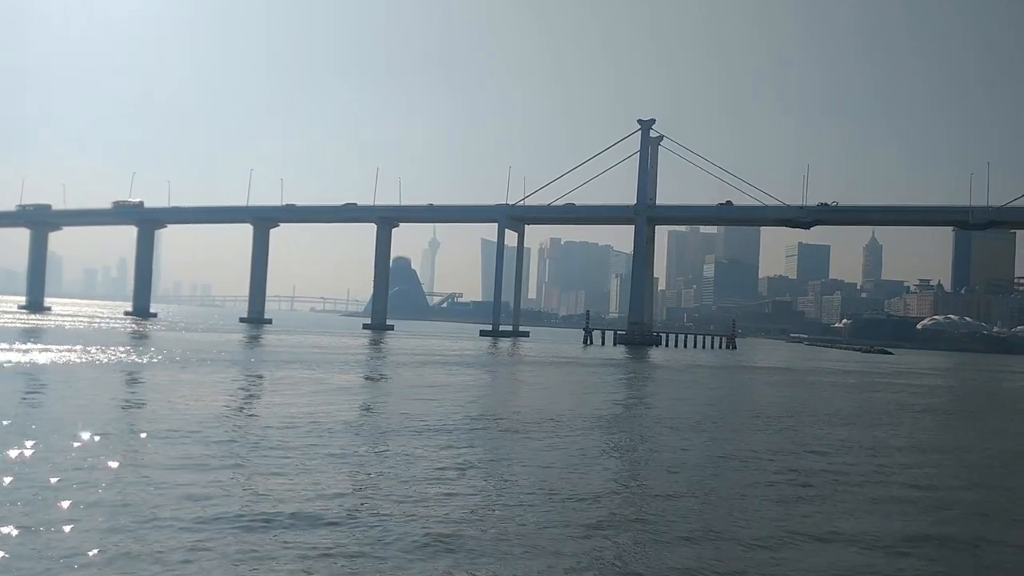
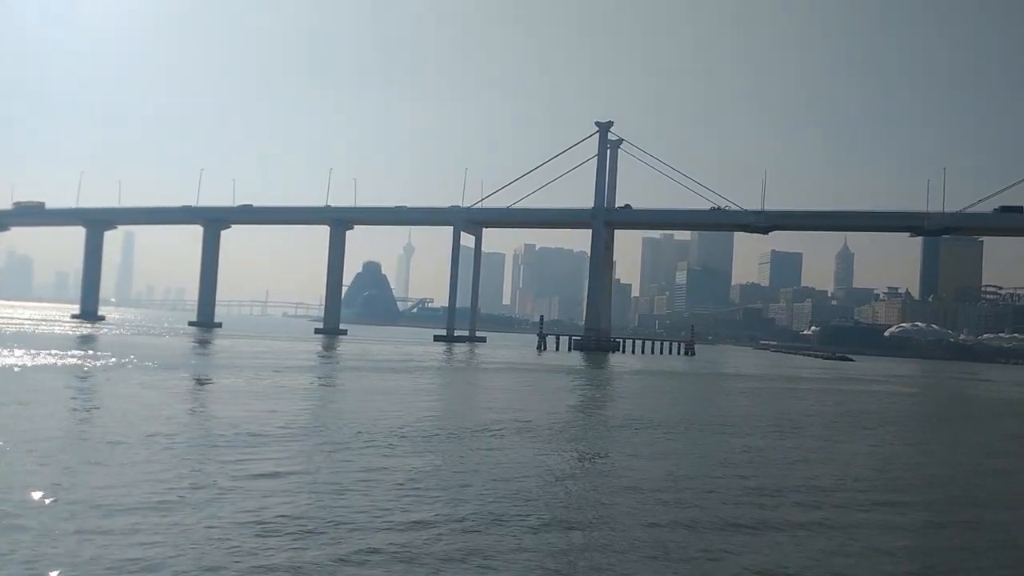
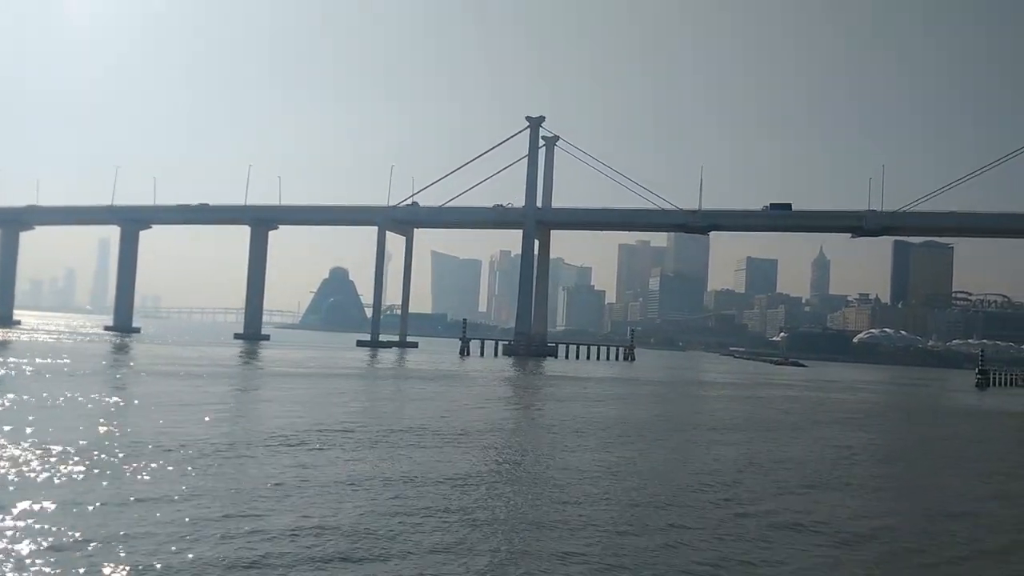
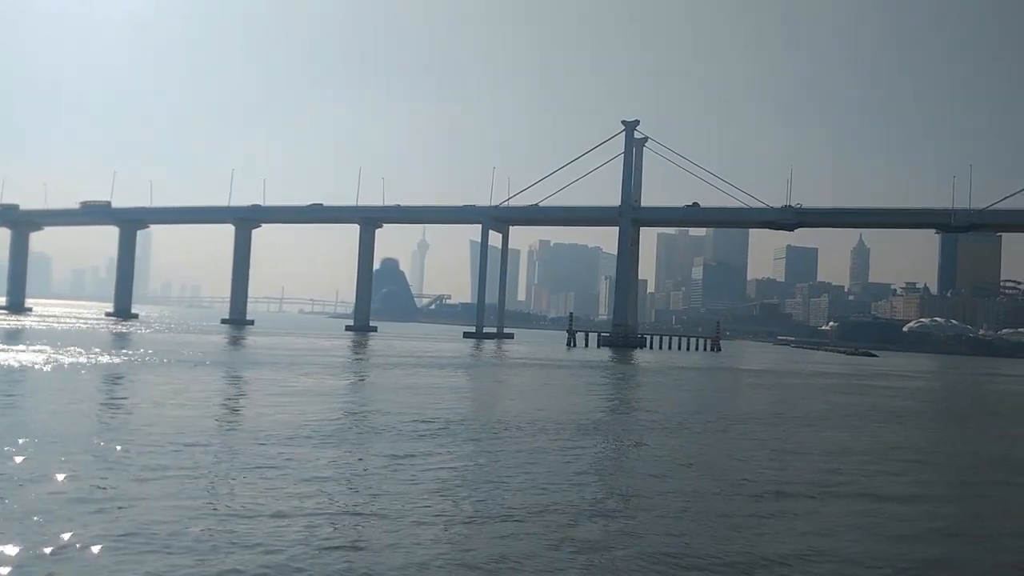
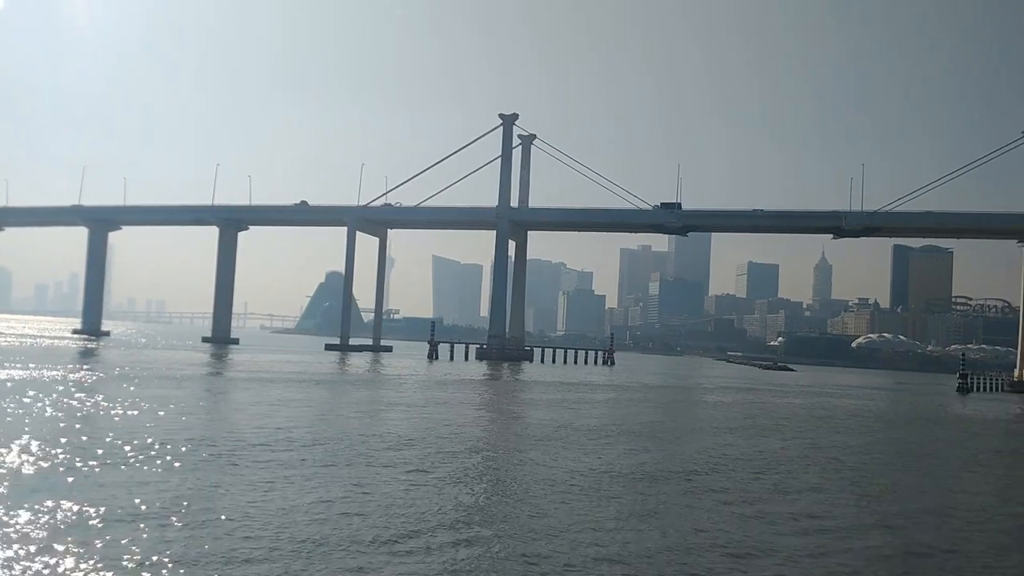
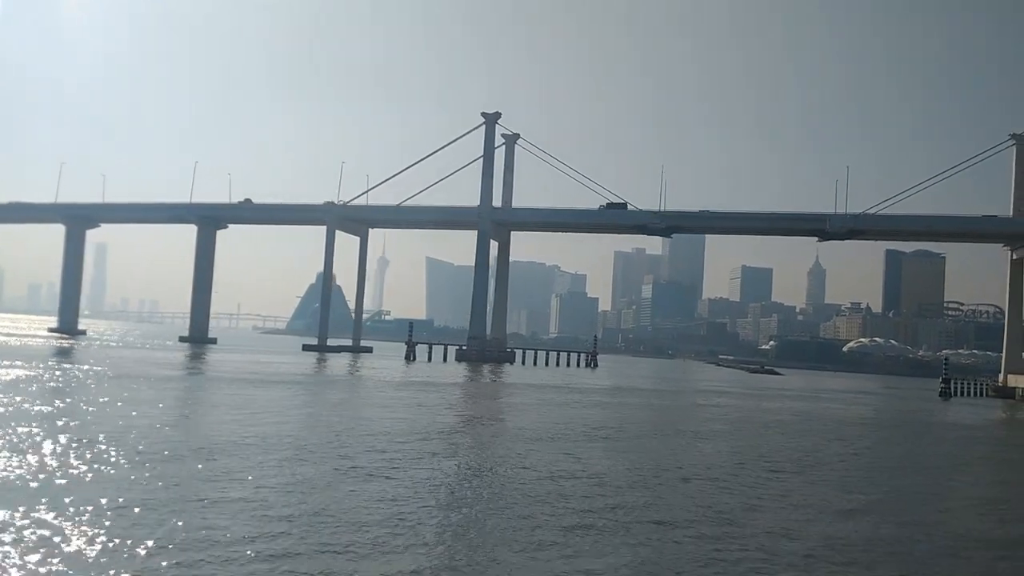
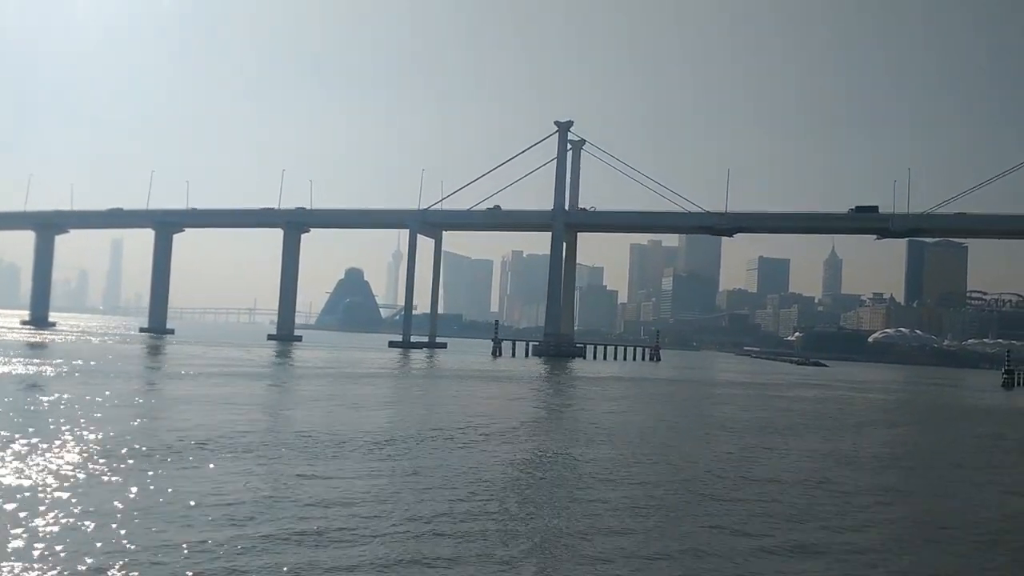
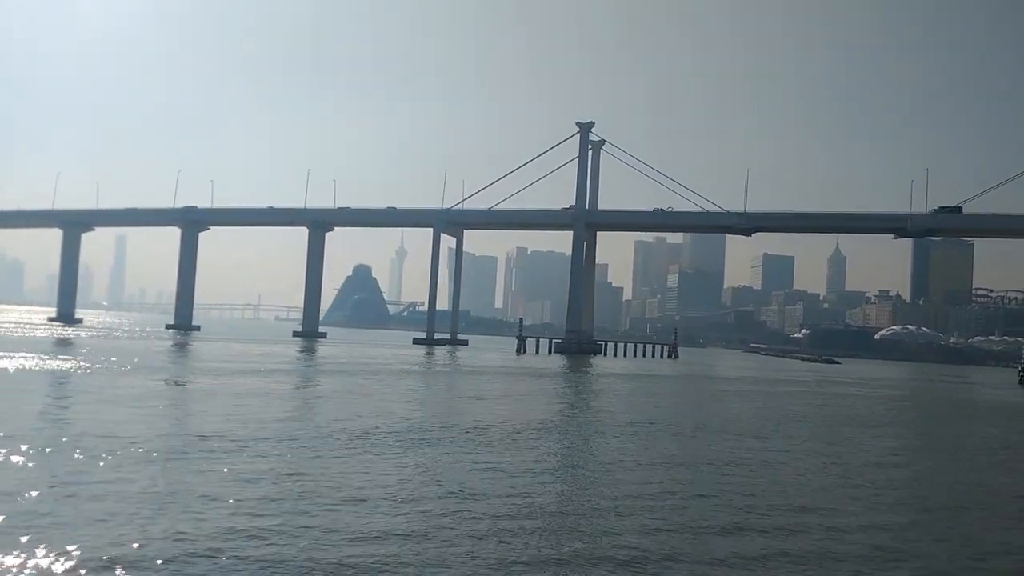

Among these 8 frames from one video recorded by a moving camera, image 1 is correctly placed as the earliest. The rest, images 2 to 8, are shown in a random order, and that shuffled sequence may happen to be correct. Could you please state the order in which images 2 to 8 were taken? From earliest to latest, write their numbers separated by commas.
4, 2, 8, 7, 3, 5, 6
